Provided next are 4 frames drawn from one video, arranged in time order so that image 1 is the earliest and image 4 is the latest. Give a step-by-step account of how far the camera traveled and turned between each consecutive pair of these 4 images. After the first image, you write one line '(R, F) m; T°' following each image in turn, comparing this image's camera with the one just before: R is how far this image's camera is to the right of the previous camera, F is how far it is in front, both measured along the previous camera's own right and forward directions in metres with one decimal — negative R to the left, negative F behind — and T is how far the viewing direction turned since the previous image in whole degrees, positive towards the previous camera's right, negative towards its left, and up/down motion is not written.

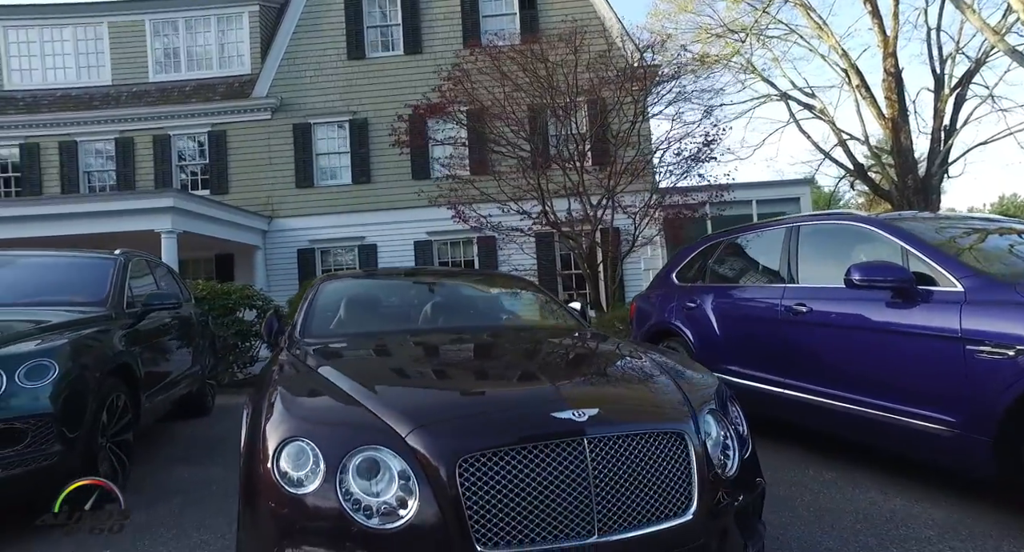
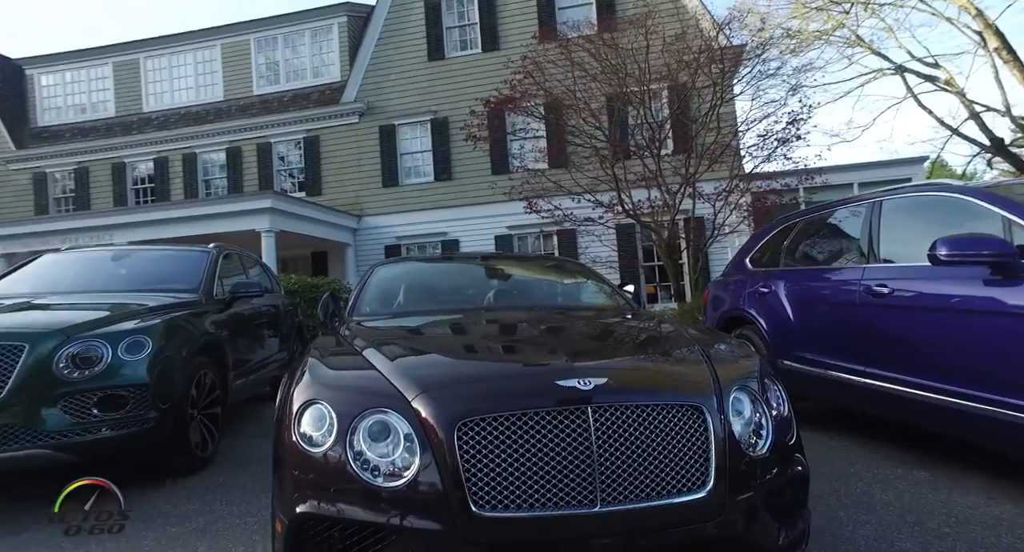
(+0.3, 0.0) m; -9°
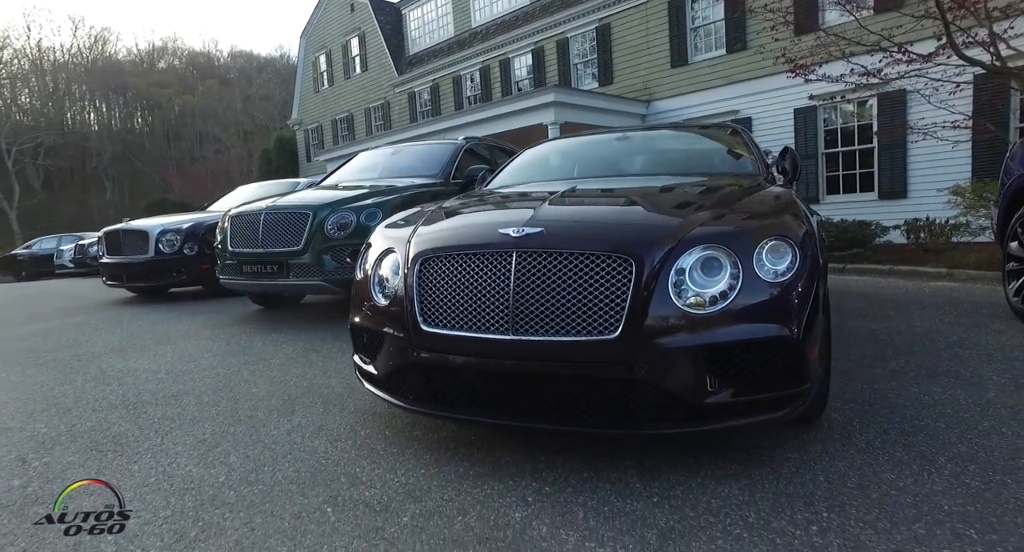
(+1.3, +0.1) m; -33°
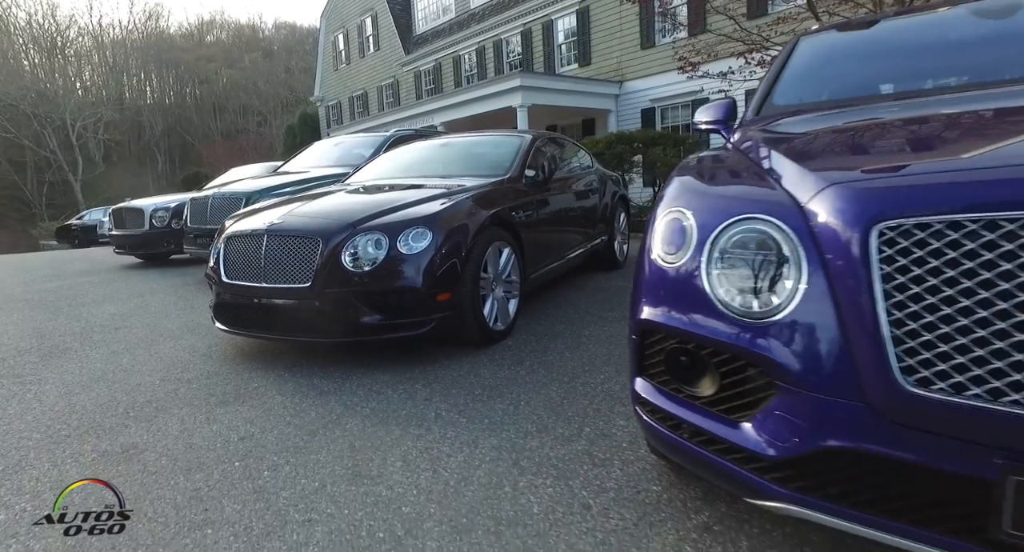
(+1.6, -1.2) m; -4°
